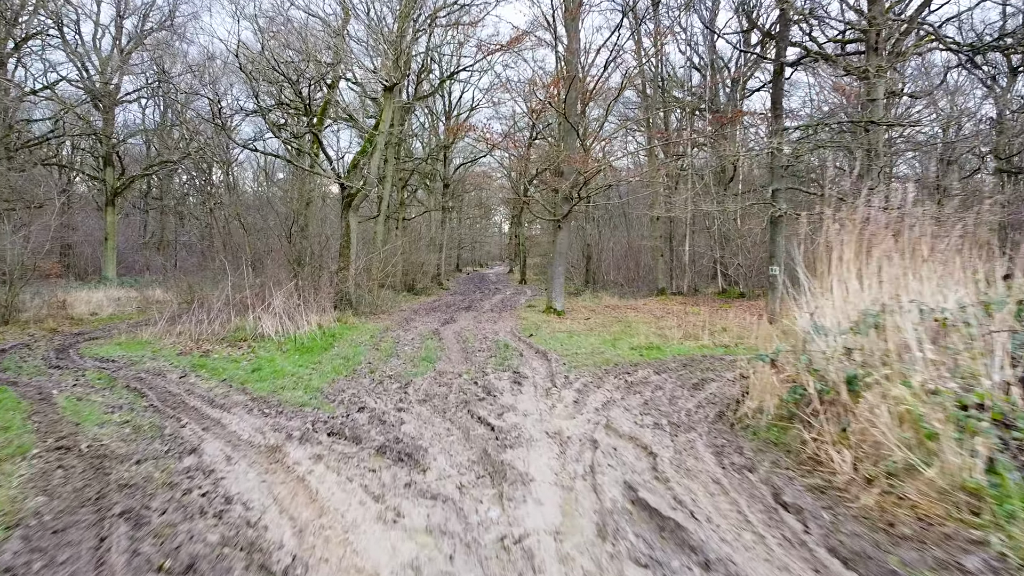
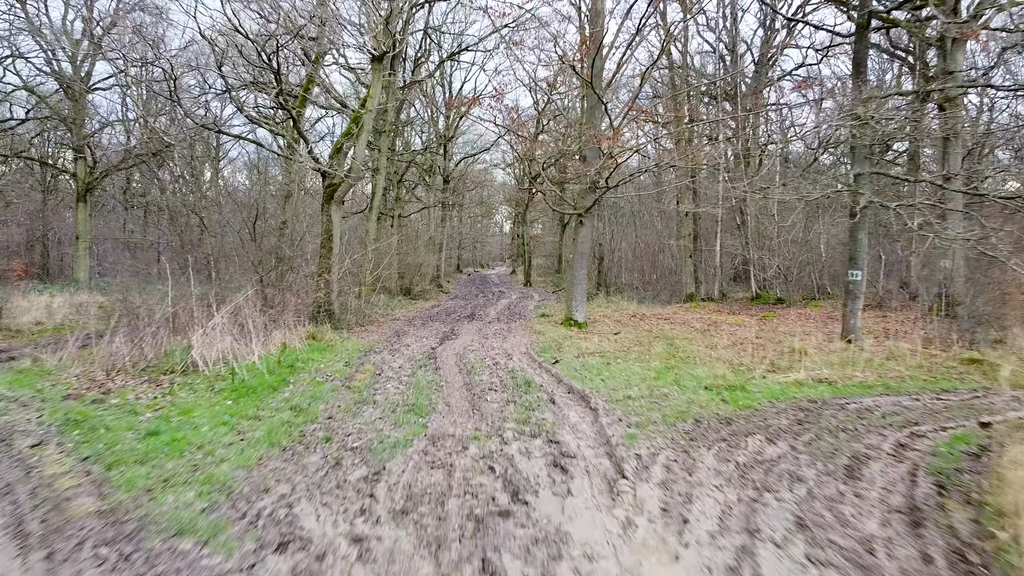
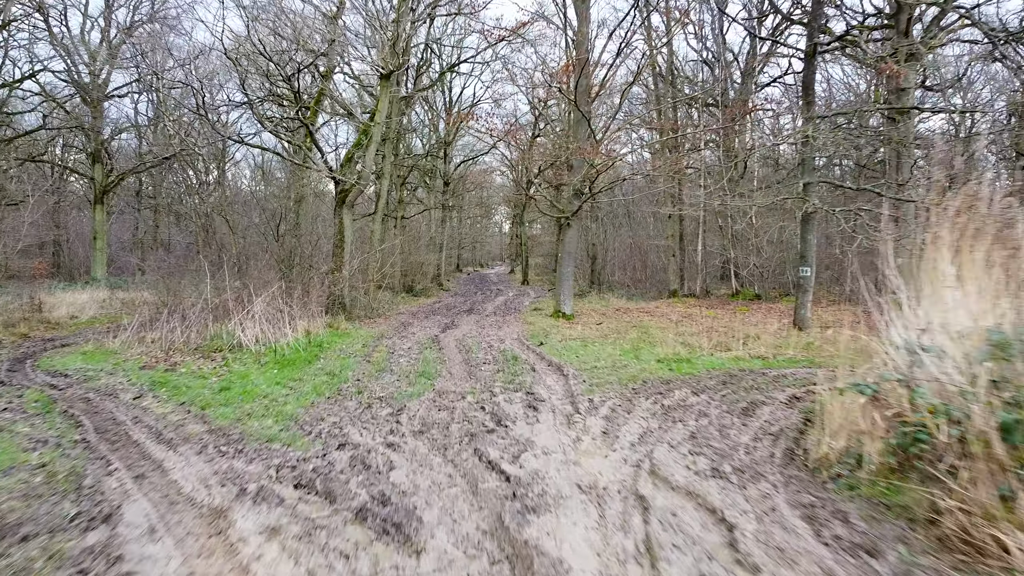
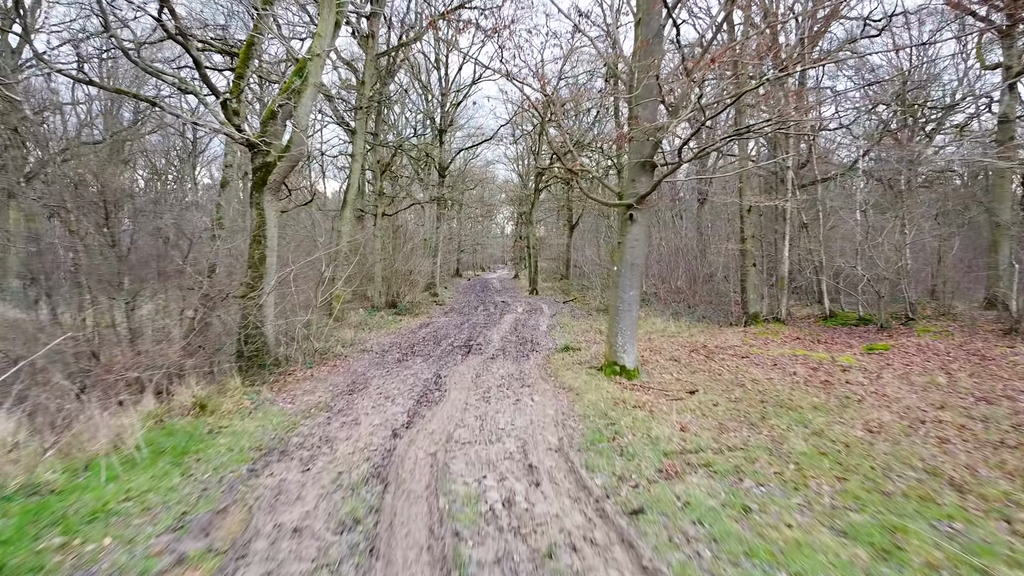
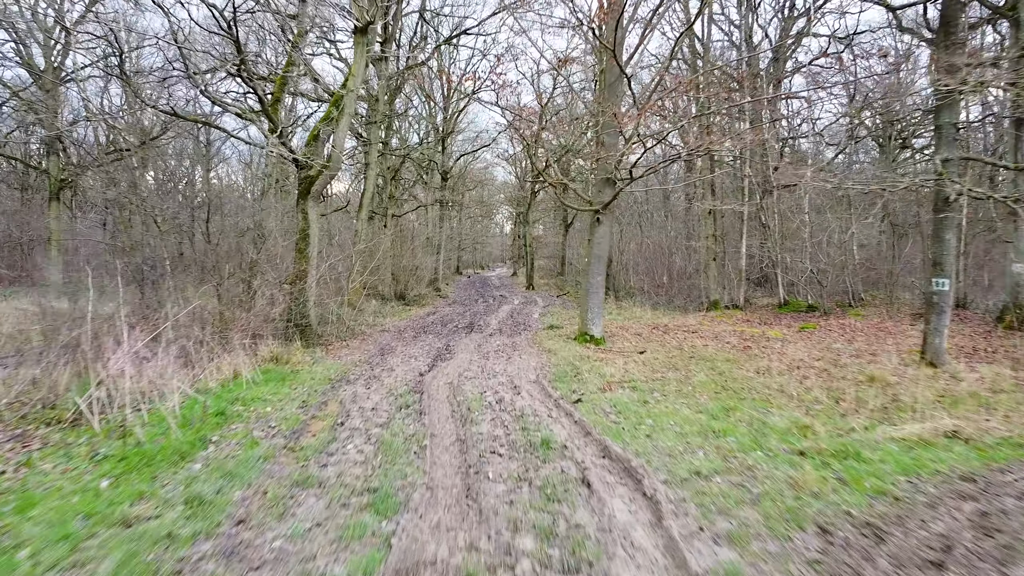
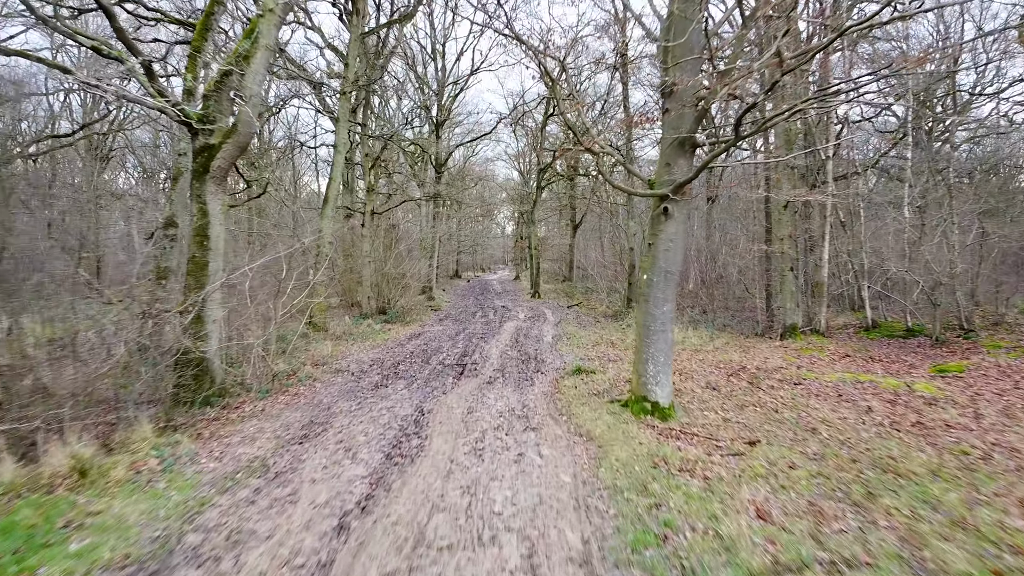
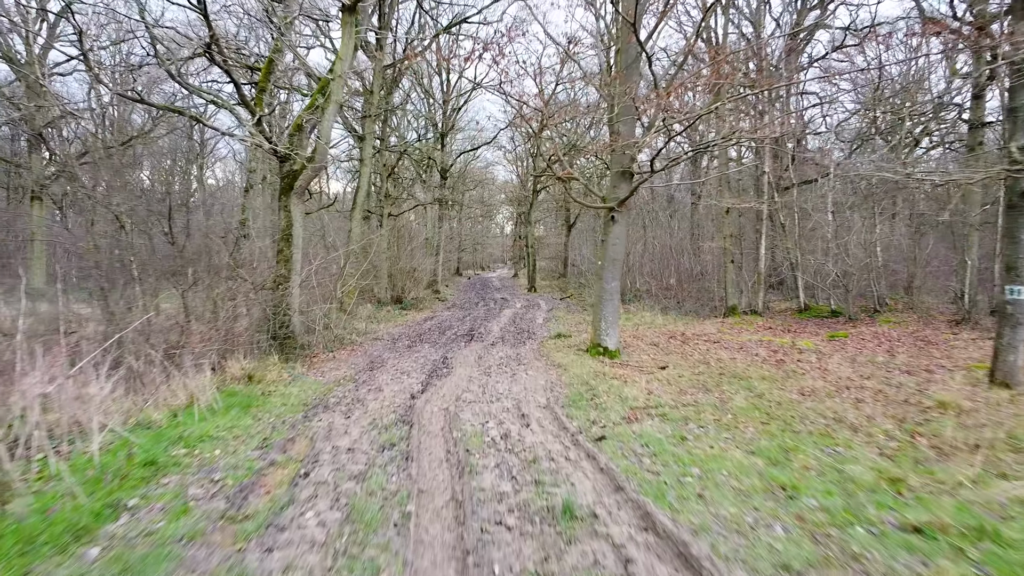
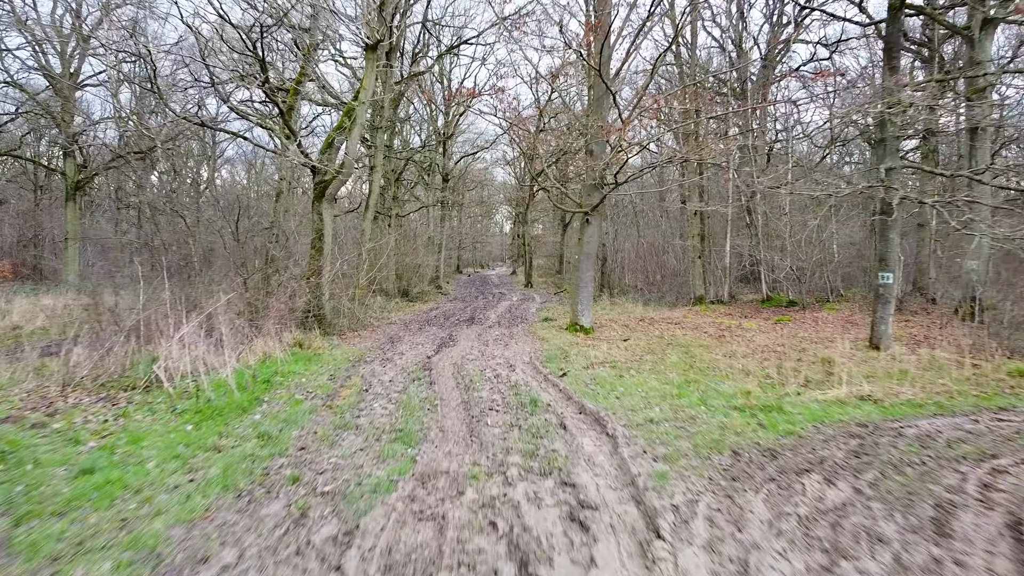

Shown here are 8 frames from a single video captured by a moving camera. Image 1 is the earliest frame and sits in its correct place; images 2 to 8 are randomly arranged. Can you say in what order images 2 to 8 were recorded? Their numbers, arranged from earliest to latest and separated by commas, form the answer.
3, 2, 8, 5, 7, 4, 6
